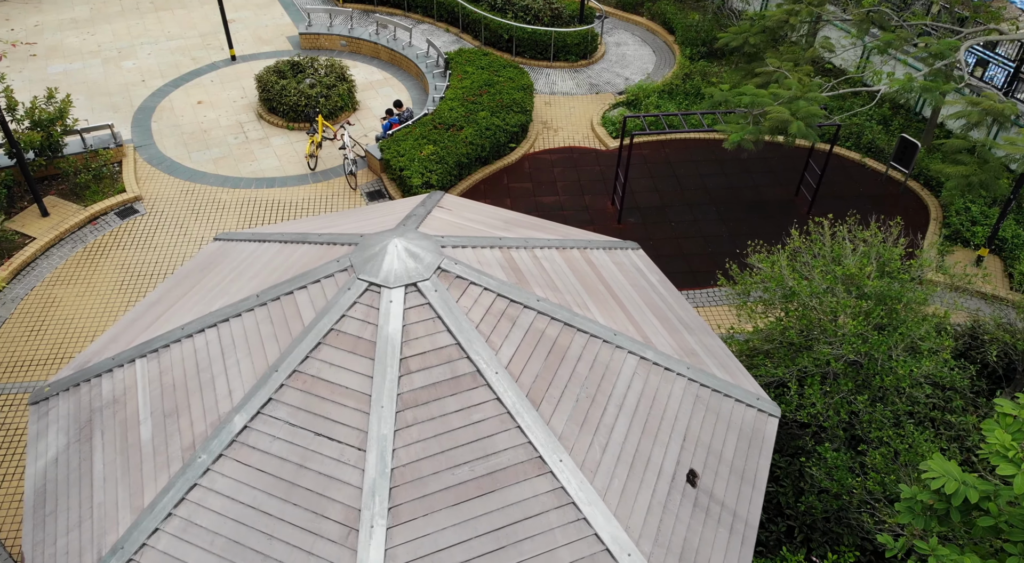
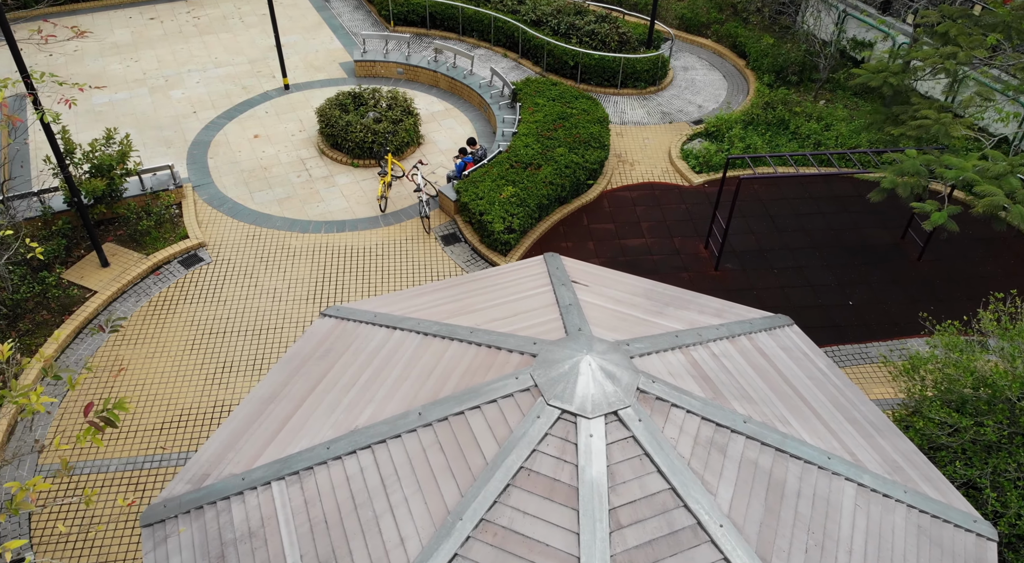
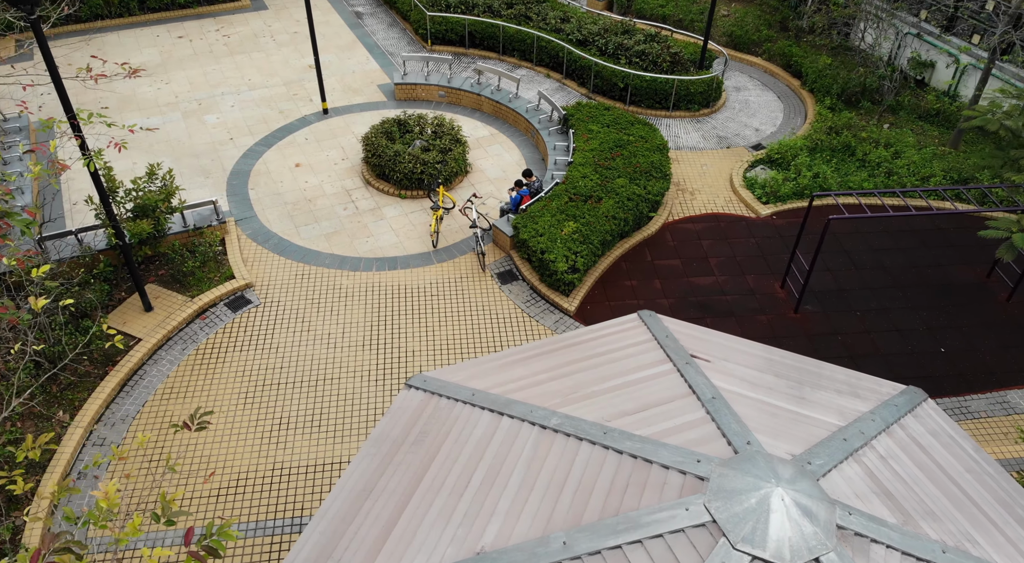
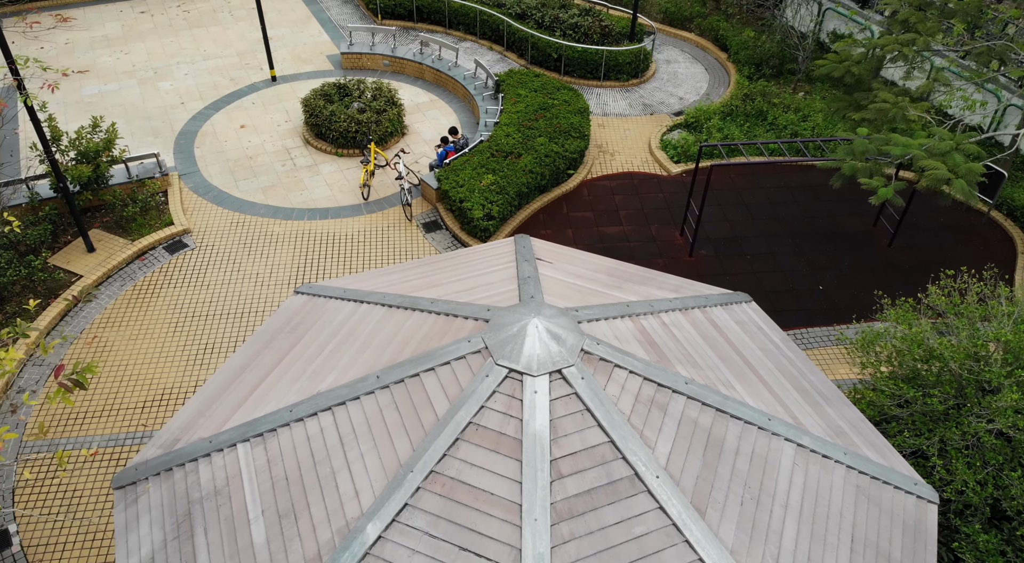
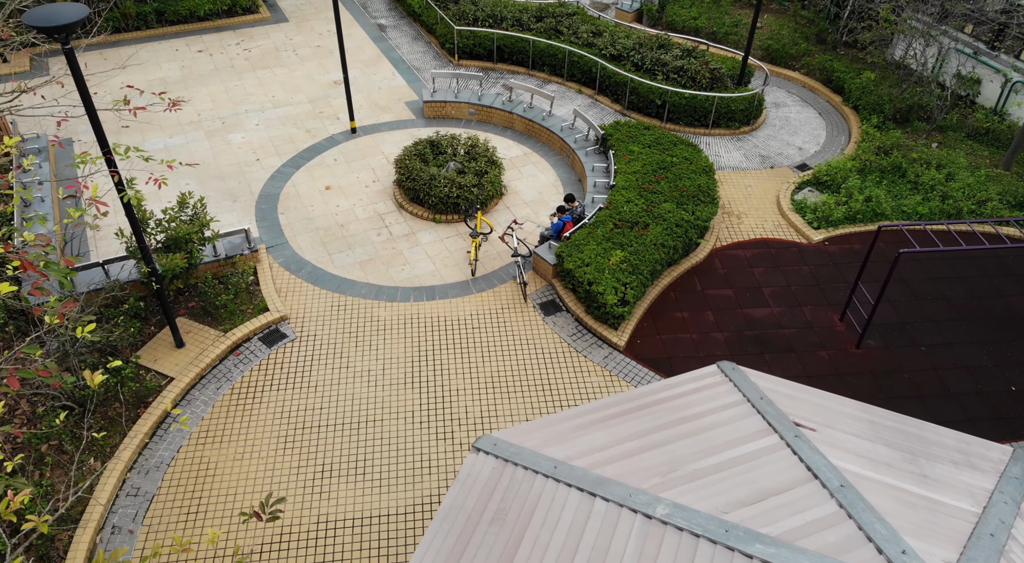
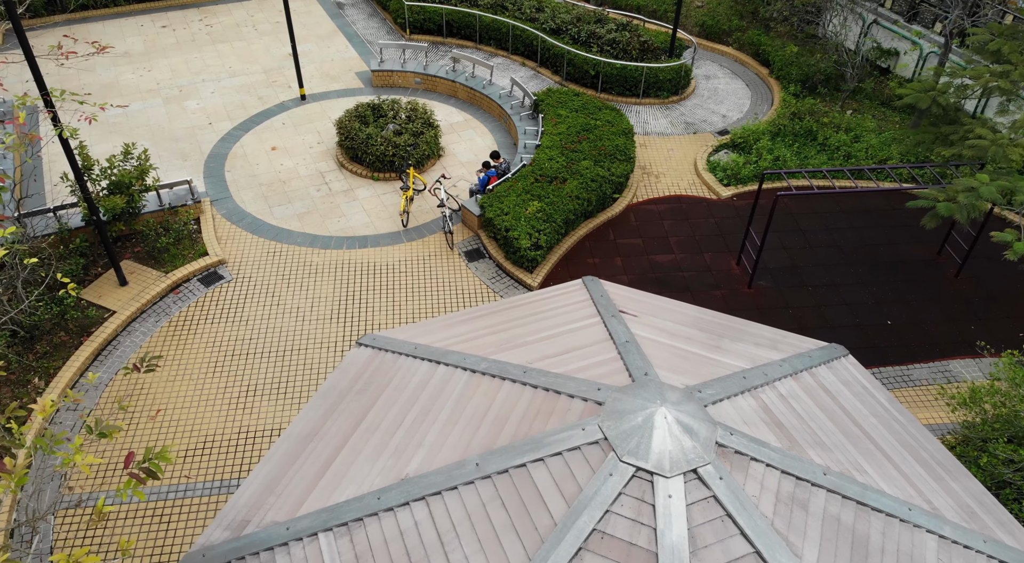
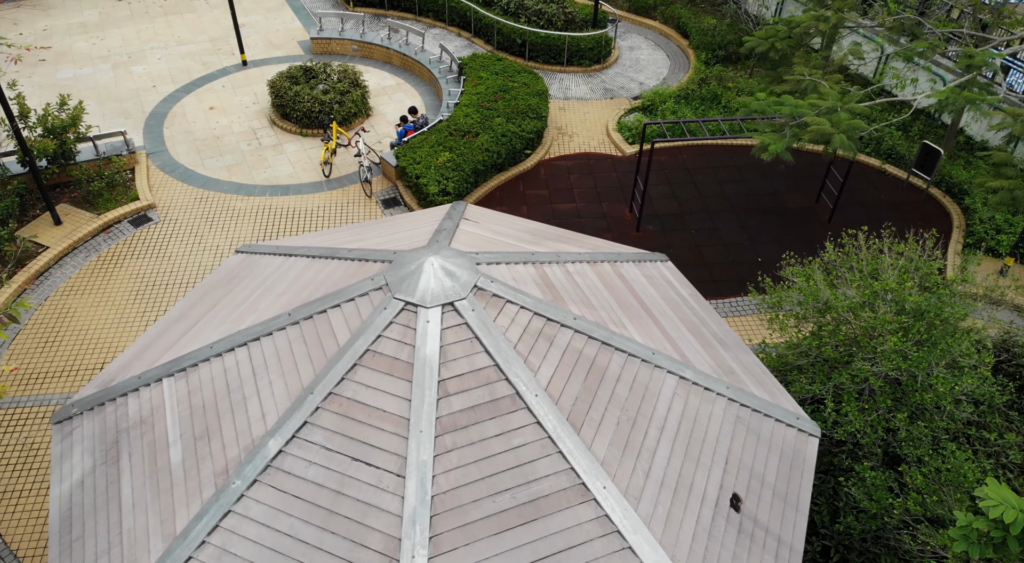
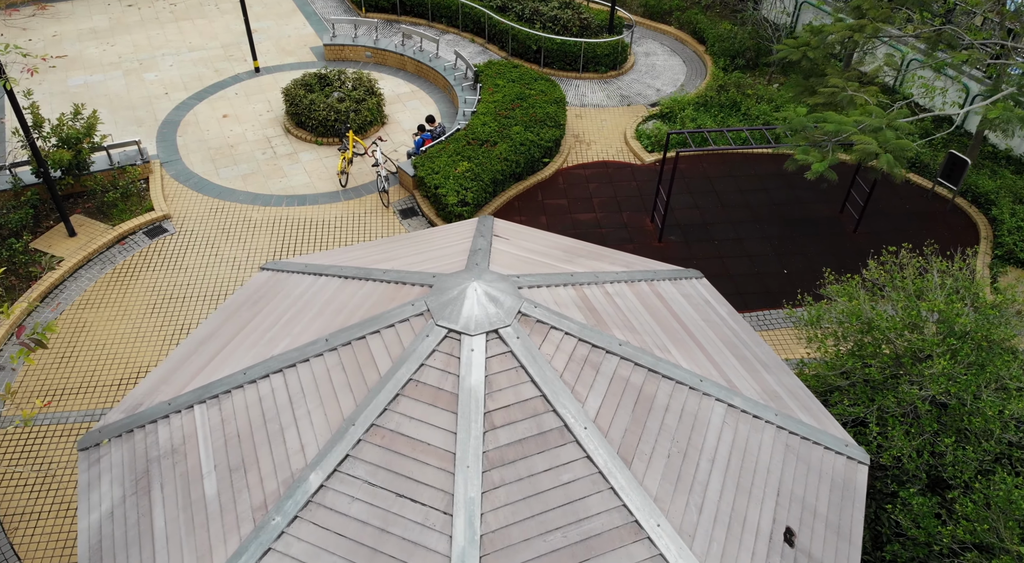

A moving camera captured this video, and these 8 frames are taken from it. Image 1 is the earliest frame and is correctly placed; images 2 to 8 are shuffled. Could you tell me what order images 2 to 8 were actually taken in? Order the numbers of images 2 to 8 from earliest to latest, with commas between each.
7, 8, 4, 2, 6, 3, 5
